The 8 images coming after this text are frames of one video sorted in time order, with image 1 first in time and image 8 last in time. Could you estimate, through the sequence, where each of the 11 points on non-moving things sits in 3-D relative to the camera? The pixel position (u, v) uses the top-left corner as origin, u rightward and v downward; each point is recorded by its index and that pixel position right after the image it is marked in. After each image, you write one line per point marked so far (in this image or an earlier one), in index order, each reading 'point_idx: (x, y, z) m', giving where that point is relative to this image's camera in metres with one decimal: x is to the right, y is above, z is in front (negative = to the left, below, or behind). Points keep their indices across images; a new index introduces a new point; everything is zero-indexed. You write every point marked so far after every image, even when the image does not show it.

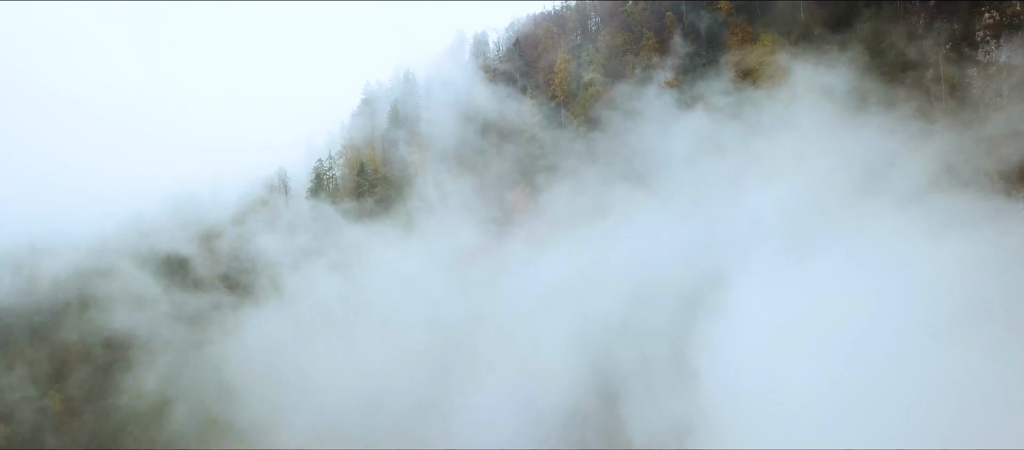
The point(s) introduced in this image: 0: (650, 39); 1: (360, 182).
0: (+3.1, +4.3, +21.5) m
1: (-3.2, +0.8, +20.1) m
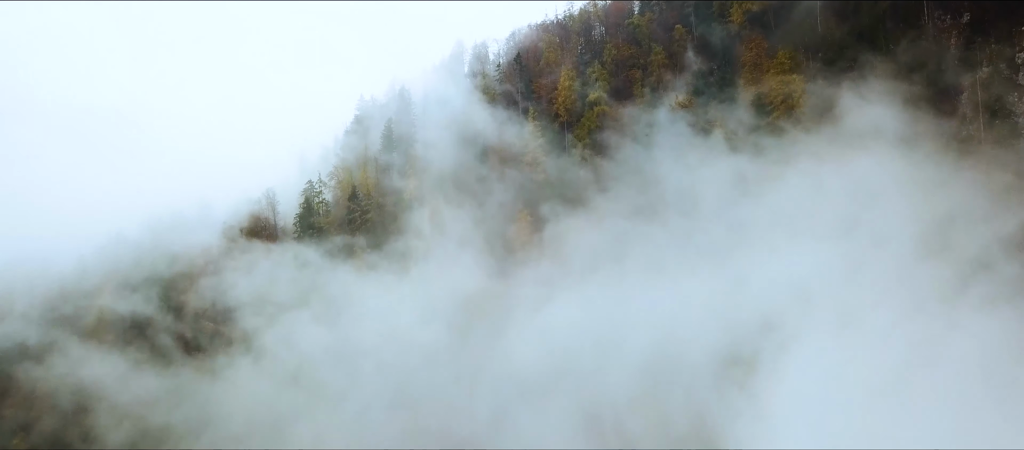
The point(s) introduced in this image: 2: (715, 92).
0: (+3.2, +3.7, +20.3) m
1: (-3.2, +0.2, +18.9) m
2: (+4.2, +2.6, +19.4) m
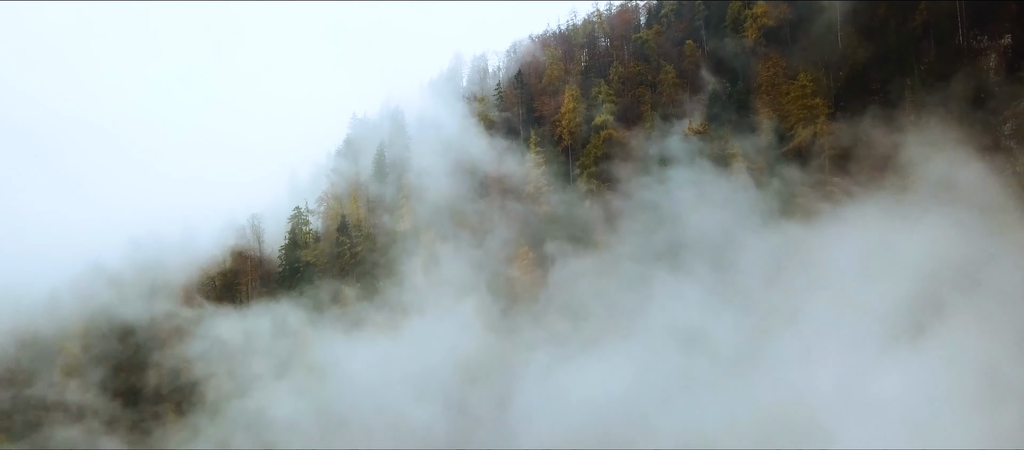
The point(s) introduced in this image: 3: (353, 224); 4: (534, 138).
0: (+3.2, +3.1, +18.9) m
1: (-3.2, -0.4, +17.5) m
2: (+4.3, +1.9, +18.1) m
3: (-3.2, -0.1, +18.5) m
4: (+0.5, +1.6, +19.1) m
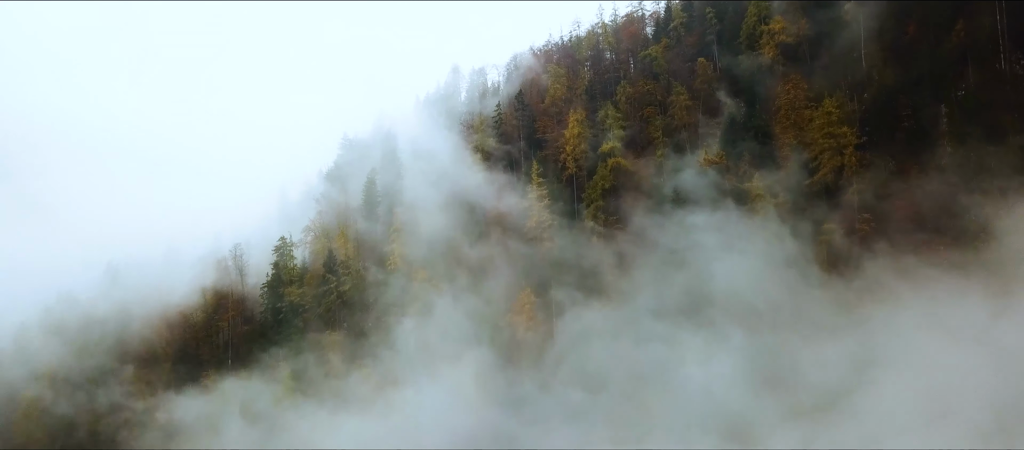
0: (+3.2, +2.4, +17.6) m
1: (-3.1, -1.1, +16.2) m
2: (+4.3, +1.3, +16.8) m
3: (-3.1, -0.8, +17.2) m
4: (+0.5, +0.9, +17.7) m
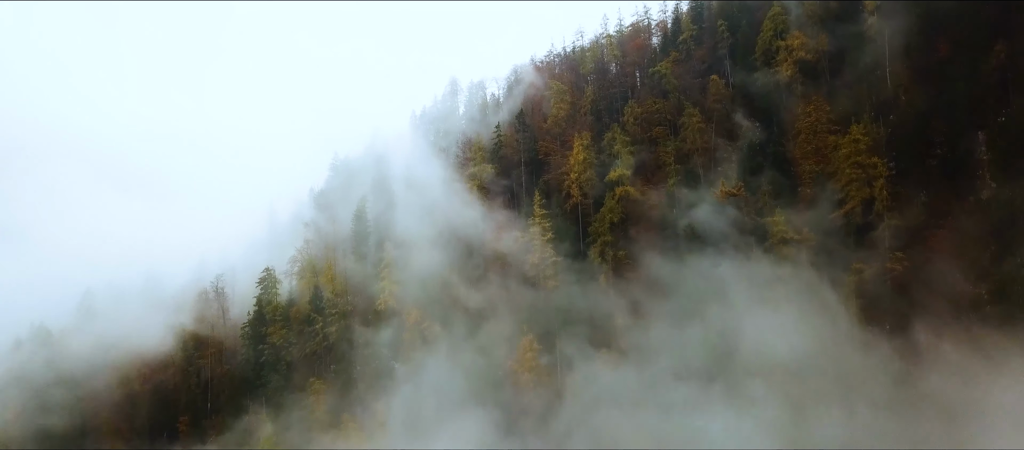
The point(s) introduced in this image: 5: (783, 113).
0: (+3.2, +1.8, +16.3) m
1: (-3.1, -1.6, +14.9) m
2: (+4.3, +0.7, +15.5) m
3: (-3.1, -1.4, +15.9) m
4: (+0.5, +0.4, +16.4) m
5: (+5.5, +2.2, +18.7) m
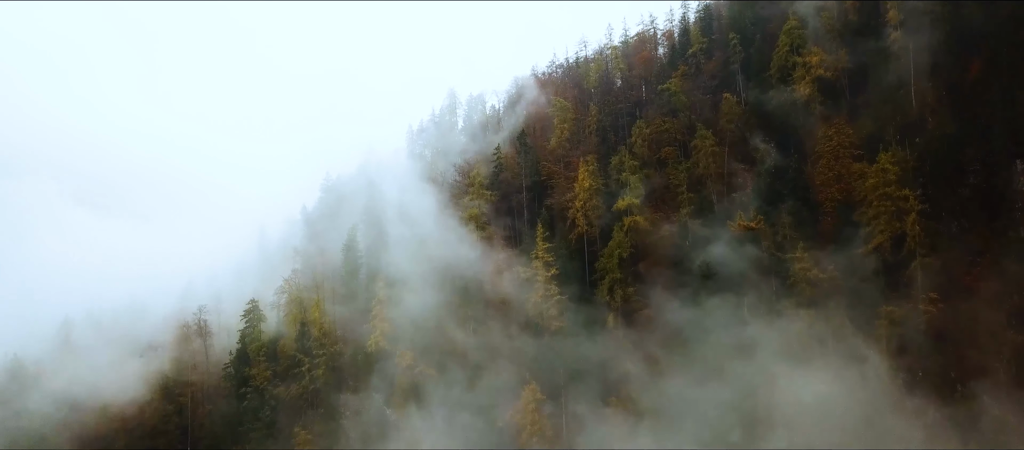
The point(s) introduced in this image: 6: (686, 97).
0: (+3.3, +1.3, +15.2) m
1: (-3.1, -2.2, +13.8) m
2: (+4.3, +0.2, +14.4) m
3: (-3.1, -1.9, +14.8) m
4: (+0.5, -0.2, +15.4) m
5: (+5.6, +1.7, +17.6) m
6: (+3.7, +2.7, +20.1) m
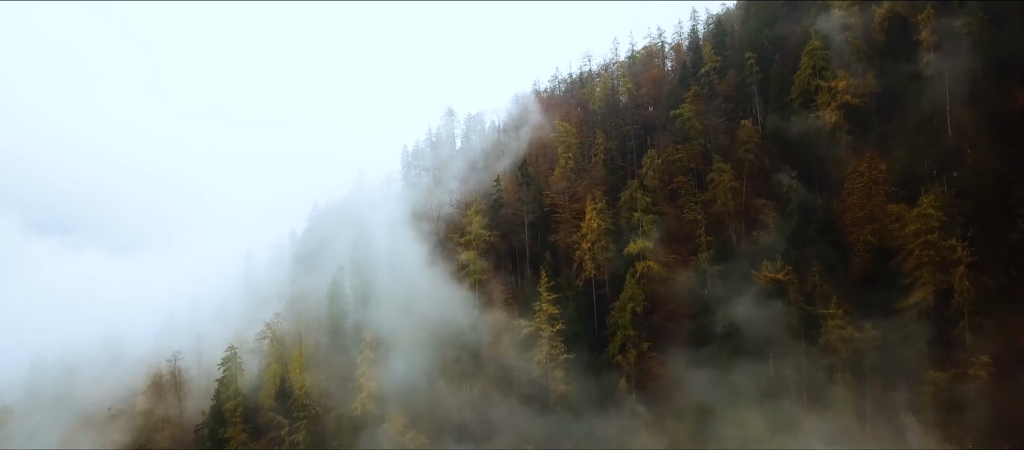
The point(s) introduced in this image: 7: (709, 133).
0: (+3.3, +0.6, +13.9) m
1: (-3.1, -2.9, +12.5) m
2: (+4.3, -0.5, +13.1) m
3: (-3.1, -2.6, +13.5) m
4: (+0.5, -0.9, +14.0) m
5: (+5.6, +1.0, +16.3) m
6: (+3.7, +2.0, +18.7) m
7: (+3.9, +1.8, +18.5) m
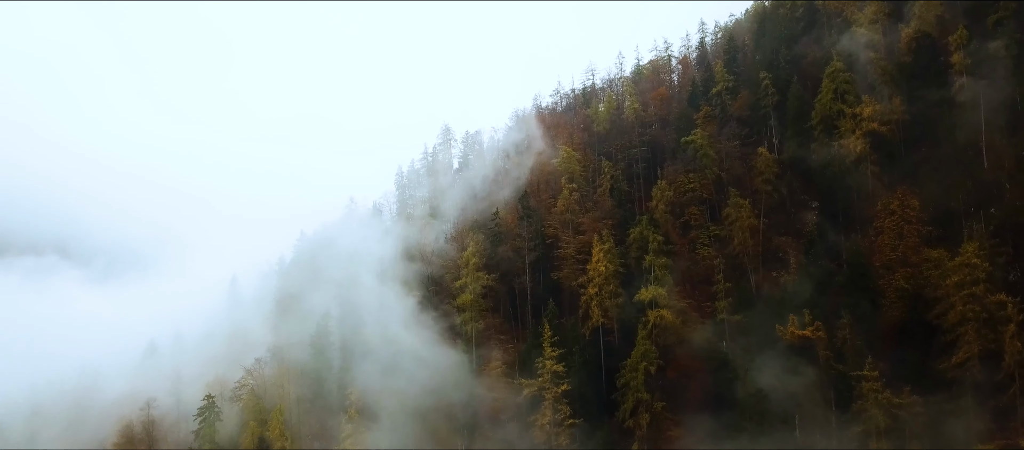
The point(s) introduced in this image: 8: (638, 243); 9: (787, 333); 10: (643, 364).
0: (+3.3, 0.0, +12.7) m
1: (-3.1, -3.5, +11.3) m
2: (+4.3, -1.1, +11.9) m
3: (-3.1, -3.2, +12.3) m
4: (+0.5, -1.5, +12.8) m
5: (+5.6, +0.4, +15.1) m
6: (+3.7, +1.4, +17.5) m
7: (+3.9, +1.2, +17.3) m
8: (+2.0, -0.2, +15.3) m
9: (+3.6, -1.4, +12.4) m
10: (+1.7, -1.7, +12.6) m
